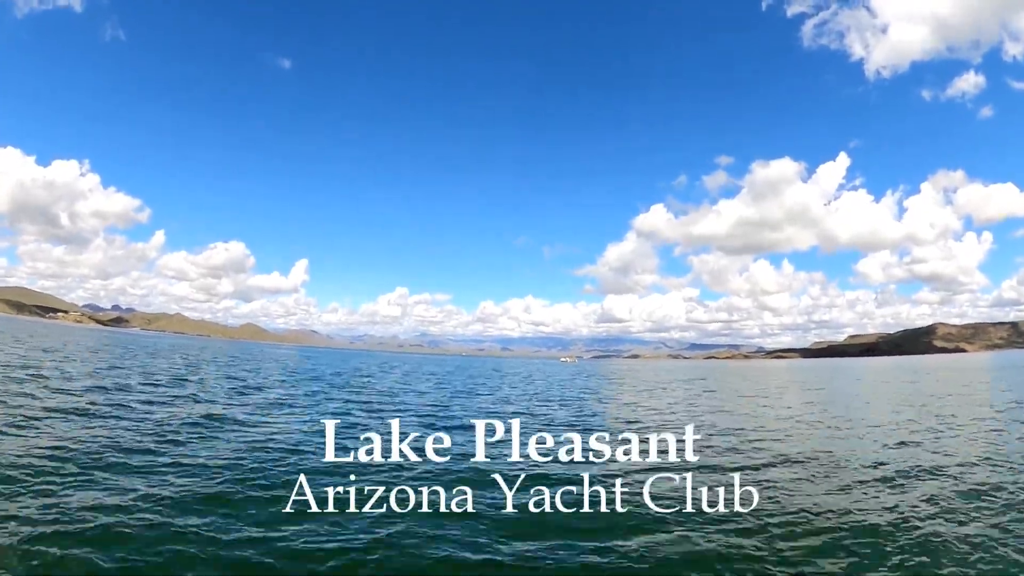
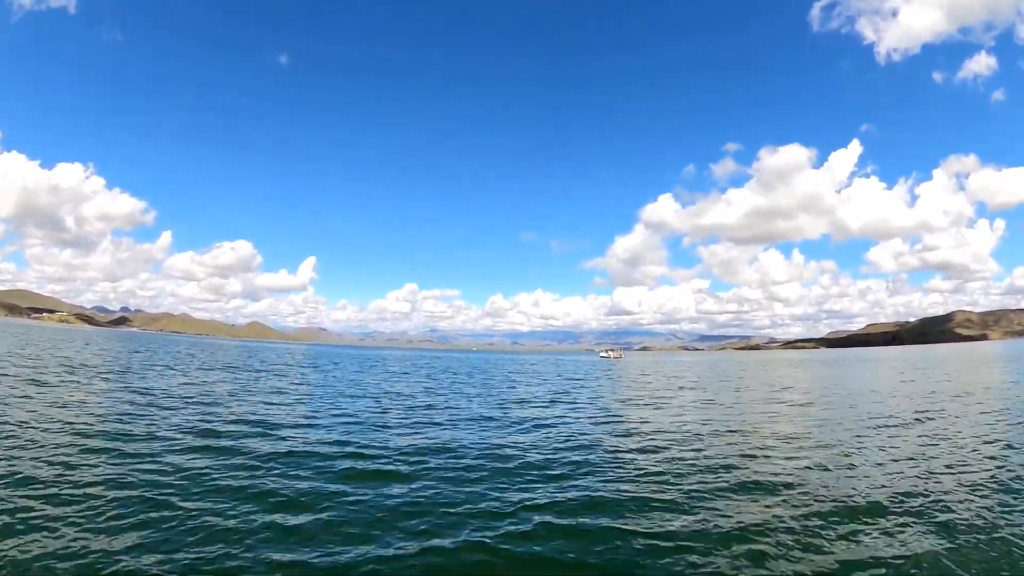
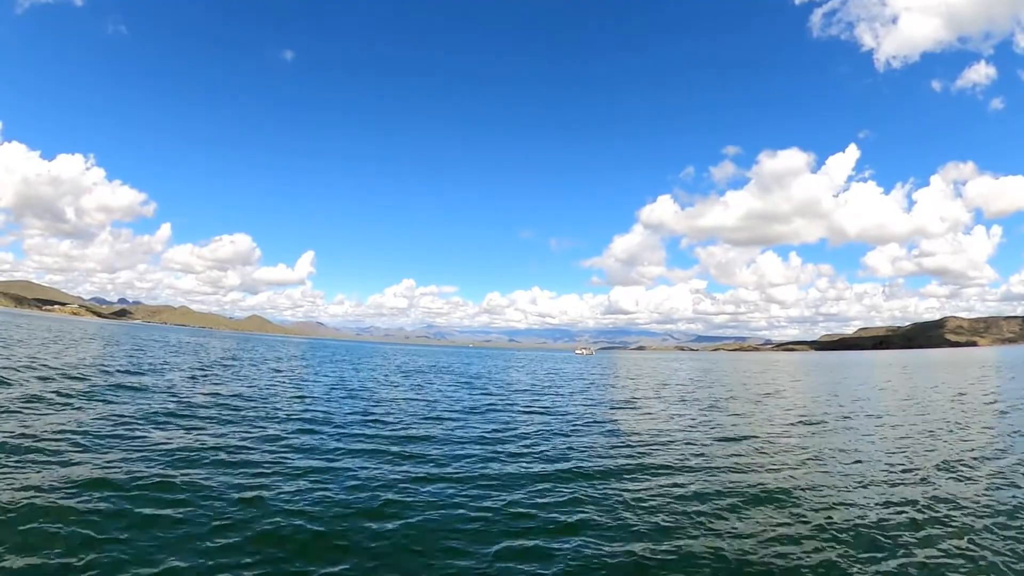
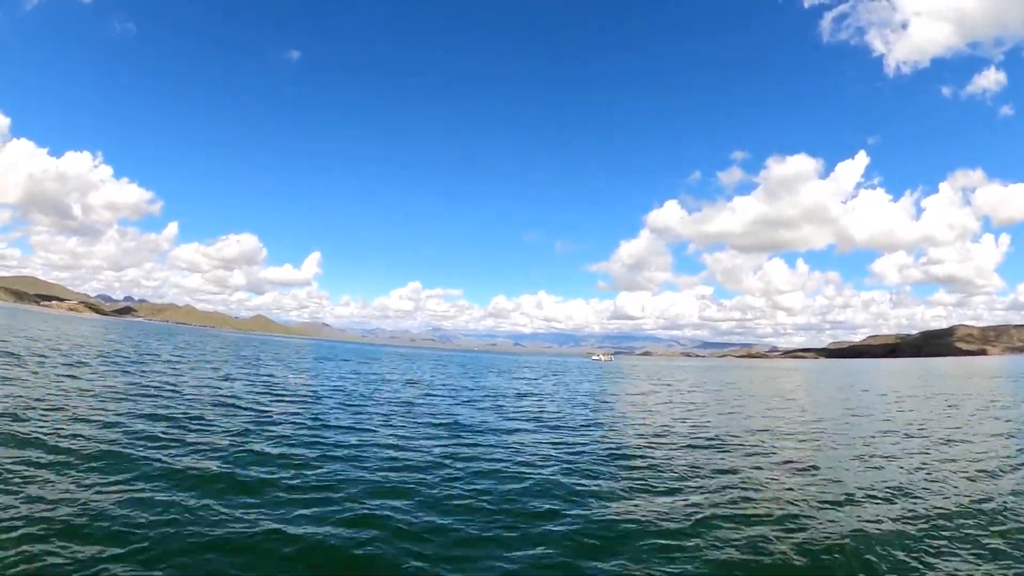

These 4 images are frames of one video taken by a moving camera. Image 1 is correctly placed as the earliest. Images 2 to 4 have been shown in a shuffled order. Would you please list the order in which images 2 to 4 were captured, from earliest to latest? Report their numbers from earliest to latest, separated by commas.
3, 4, 2
